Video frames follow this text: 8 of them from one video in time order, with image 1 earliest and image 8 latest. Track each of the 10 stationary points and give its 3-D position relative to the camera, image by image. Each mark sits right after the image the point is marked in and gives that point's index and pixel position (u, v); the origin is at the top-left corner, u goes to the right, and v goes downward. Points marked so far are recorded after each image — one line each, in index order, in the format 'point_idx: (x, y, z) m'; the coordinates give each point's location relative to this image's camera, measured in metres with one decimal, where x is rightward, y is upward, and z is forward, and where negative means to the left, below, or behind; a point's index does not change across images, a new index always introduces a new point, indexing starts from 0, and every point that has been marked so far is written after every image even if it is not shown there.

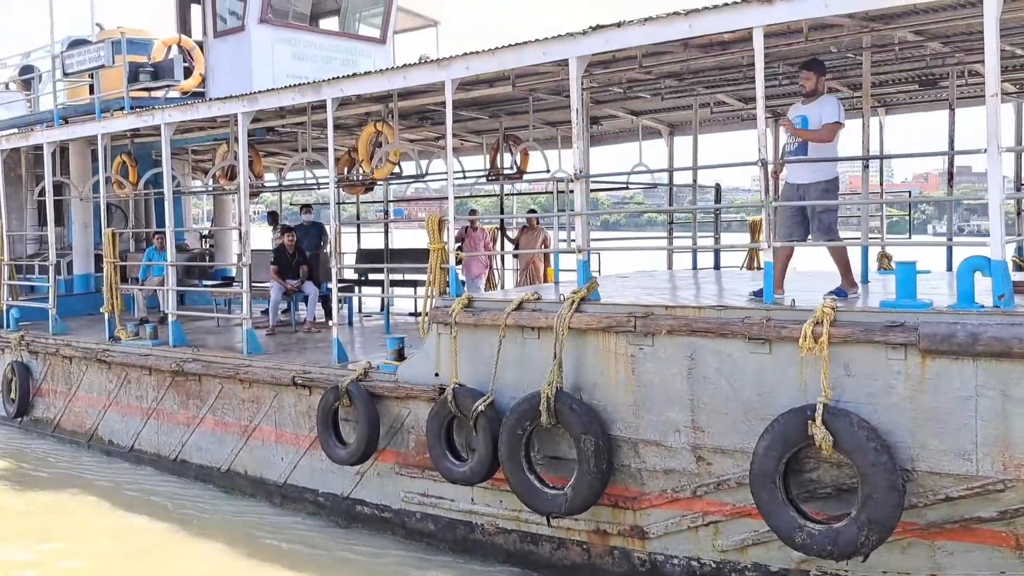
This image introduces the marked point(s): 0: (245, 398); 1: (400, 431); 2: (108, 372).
0: (-2.6, -1.1, +8.3) m
1: (-0.9, -1.2, +7.1) m
2: (-4.6, -1.0, +9.8) m
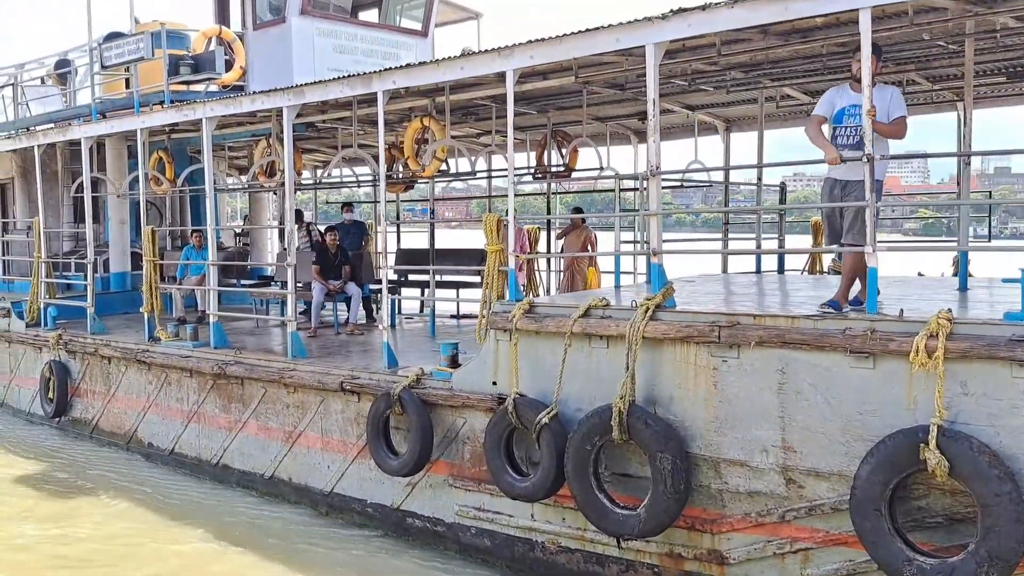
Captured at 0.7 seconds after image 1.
0: (-2.0, -1.1, +8.0) m
1: (-0.4, -1.2, +6.7) m
2: (-4.0, -0.9, +9.5) m
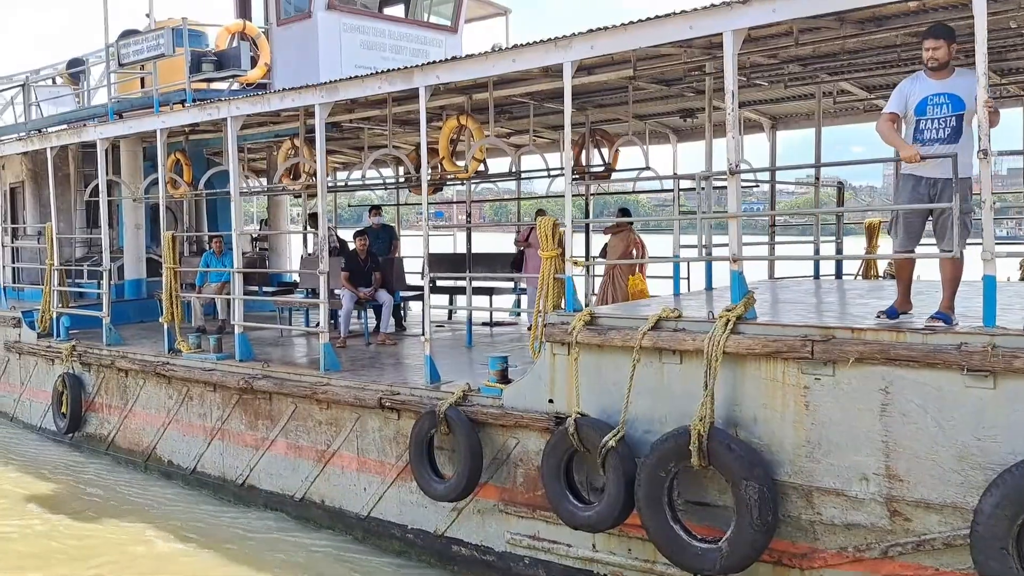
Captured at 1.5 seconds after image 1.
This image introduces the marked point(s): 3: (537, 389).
0: (-1.6, -1.1, +7.5) m
1: (0.0, -1.3, +6.2) m
2: (-3.6, -1.0, +9.0) m
3: (+0.2, -0.7, +6.0) m
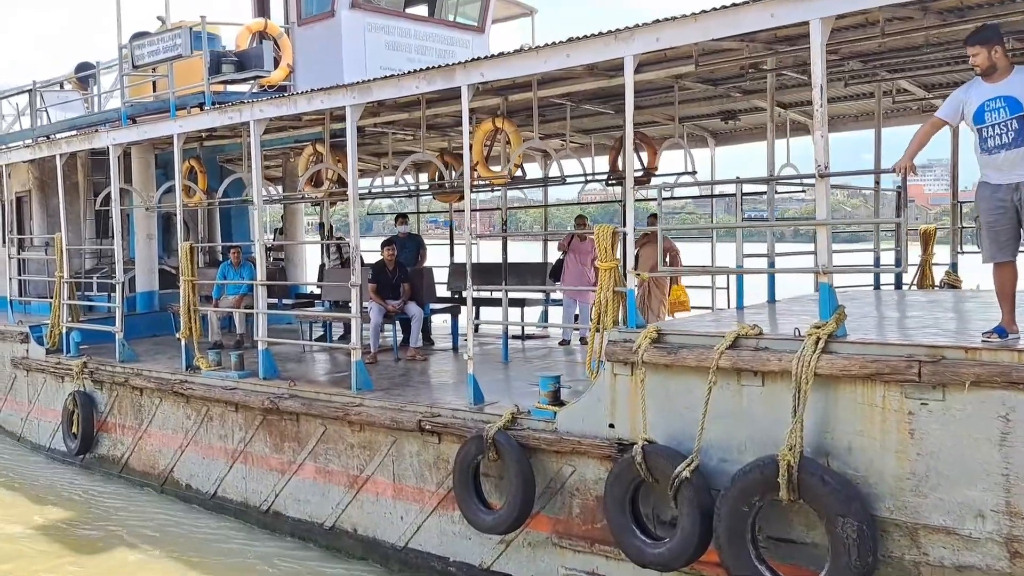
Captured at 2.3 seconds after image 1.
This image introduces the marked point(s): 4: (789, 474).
0: (-1.3, -1.3, +7.0) m
1: (+0.3, -1.4, +5.7) m
2: (-3.2, -1.2, +8.5) m
3: (+0.5, -0.8, +5.6) m
4: (+1.5, -1.0, +4.5) m
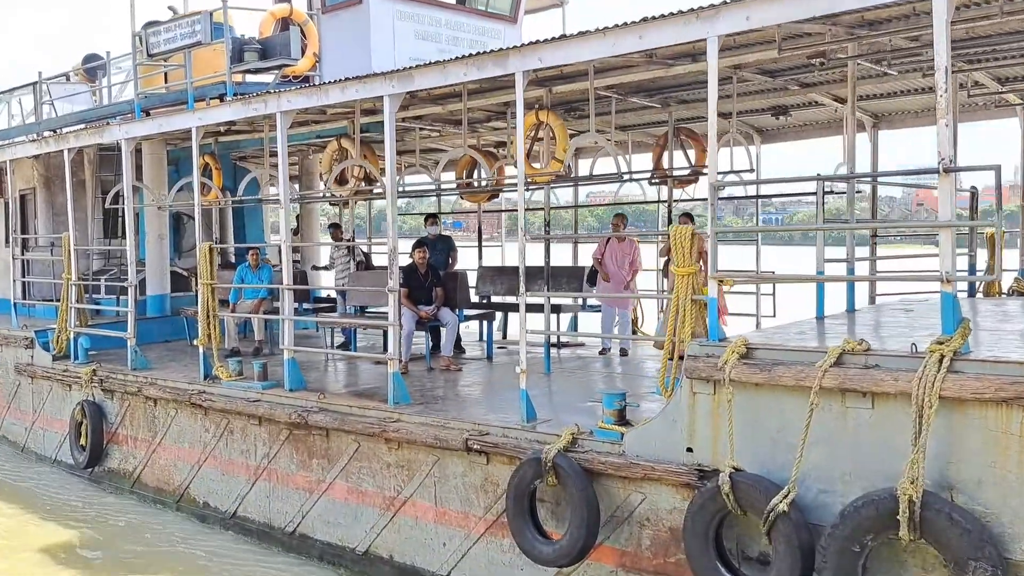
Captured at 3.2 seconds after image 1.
0: (-0.9, -1.3, +6.4) m
1: (+0.7, -1.4, +5.2) m
2: (-2.8, -1.2, +7.9) m
3: (+0.9, -0.8, +5.0) m
4: (+1.8, -1.0, +4.0) m
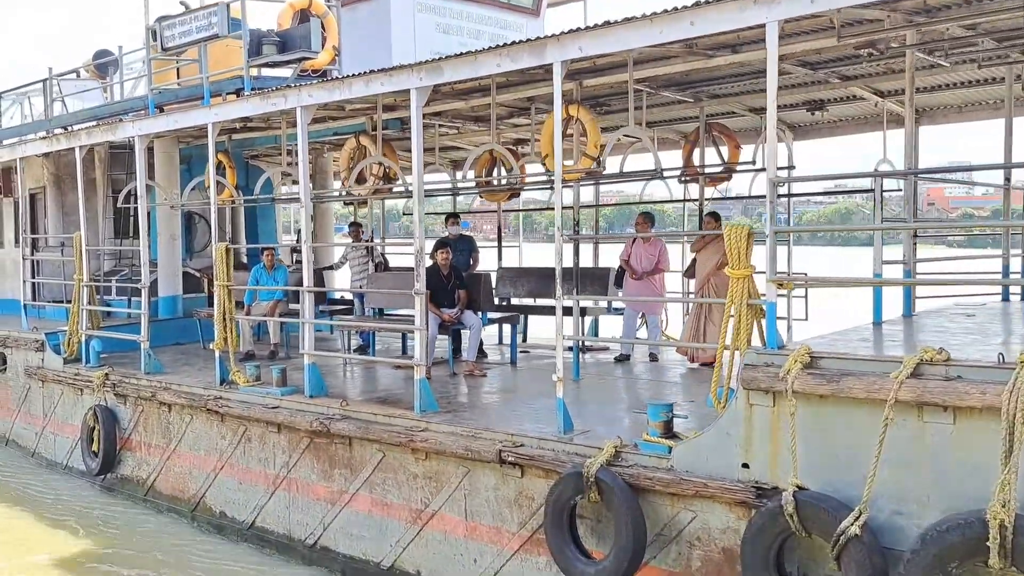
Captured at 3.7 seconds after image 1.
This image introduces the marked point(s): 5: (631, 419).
0: (-0.7, -1.3, +6.1) m
1: (+0.9, -1.4, +4.9) m
2: (-2.6, -1.2, +7.6) m
3: (+1.1, -0.9, +4.7) m
4: (+2.1, -1.0, +3.6) m
5: (+0.8, -0.9, +6.1) m
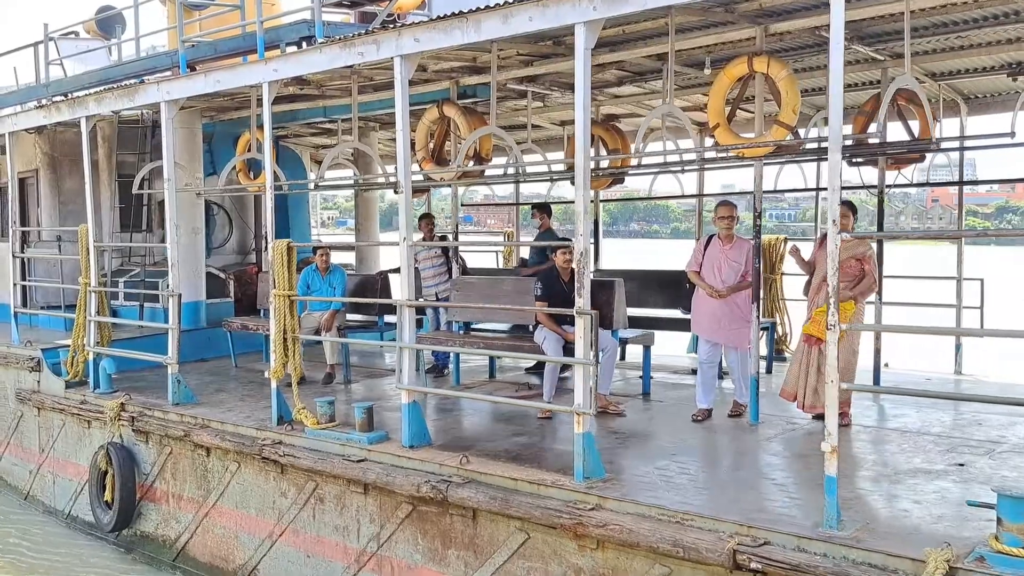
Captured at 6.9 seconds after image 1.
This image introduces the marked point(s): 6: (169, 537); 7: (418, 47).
0: (+0.4, -1.4, +4.3) m
1: (+2.0, -1.5, +3.1) m
2: (-1.6, -1.3, +5.8) m
3: (+2.2, -1.0, +2.9) m
4: (+3.1, -1.2, +1.9) m
5: (+1.9, -1.0, +4.4) m
6: (-2.7, -1.9, +6.7) m
7: (-0.6, +1.4, +5.1) m
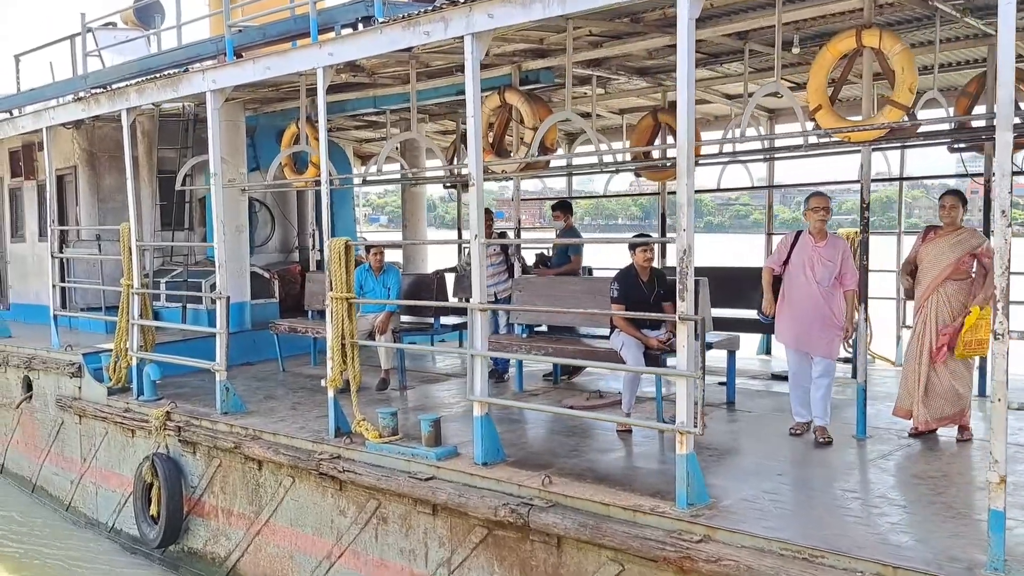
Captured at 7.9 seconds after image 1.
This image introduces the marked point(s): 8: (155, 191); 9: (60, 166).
0: (+0.8, -1.4, +3.8) m
1: (+2.4, -1.5, +2.5) m
2: (-1.1, -1.3, +5.4) m
3: (+2.6, -1.0, +2.3) m
4: (+3.5, -1.2, +1.3) m
5: (+2.3, -1.0, +3.8) m
6: (-2.1, -1.9, +6.3) m
7: (-0.1, +1.4, +4.6) m
8: (-3.6, +1.0, +8.9) m
9: (-5.3, +1.4, +10.1) m
